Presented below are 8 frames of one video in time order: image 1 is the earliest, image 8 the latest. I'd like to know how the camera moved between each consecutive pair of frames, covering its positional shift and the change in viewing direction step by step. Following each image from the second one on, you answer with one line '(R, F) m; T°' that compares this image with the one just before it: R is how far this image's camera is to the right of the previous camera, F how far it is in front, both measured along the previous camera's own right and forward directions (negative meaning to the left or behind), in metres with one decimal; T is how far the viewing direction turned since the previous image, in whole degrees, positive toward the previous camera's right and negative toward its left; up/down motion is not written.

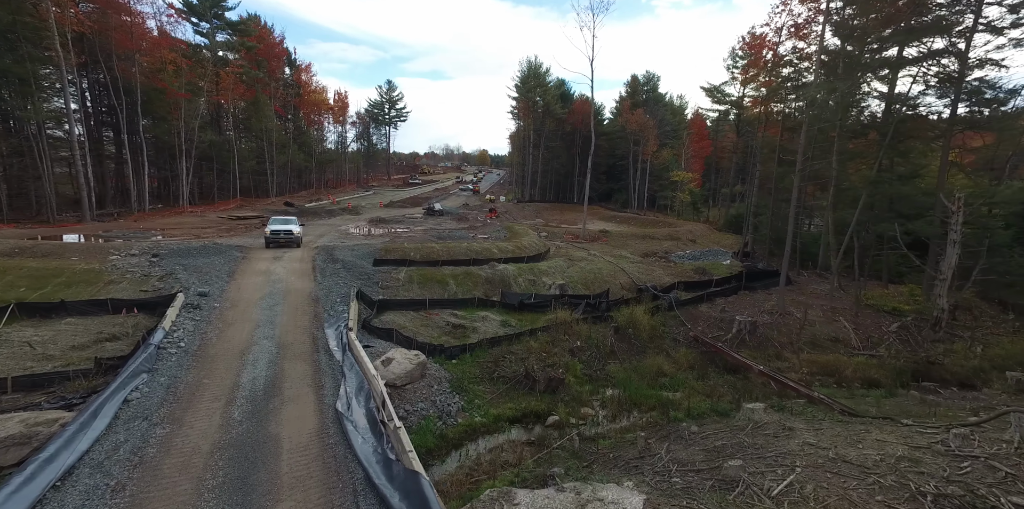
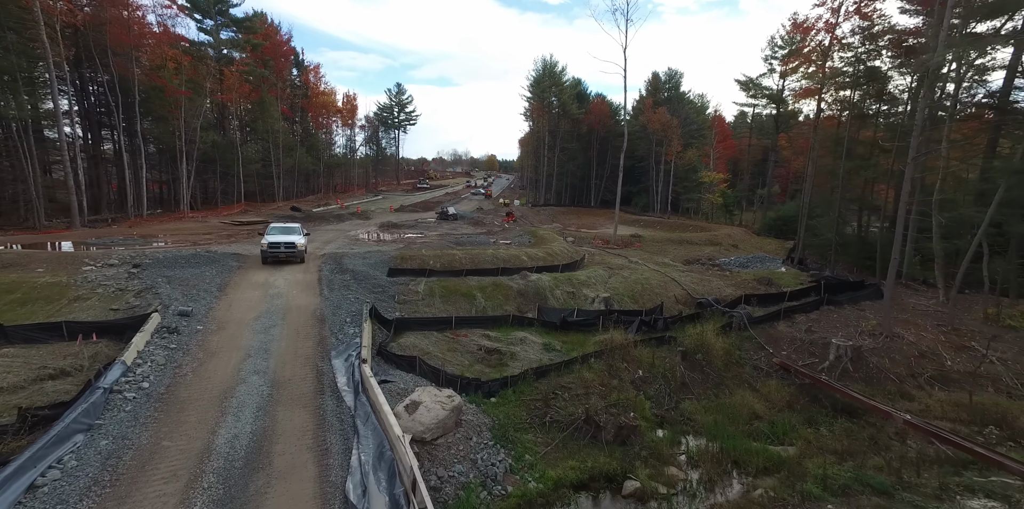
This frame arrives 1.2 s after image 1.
(-1.0, +2.7) m; -1°
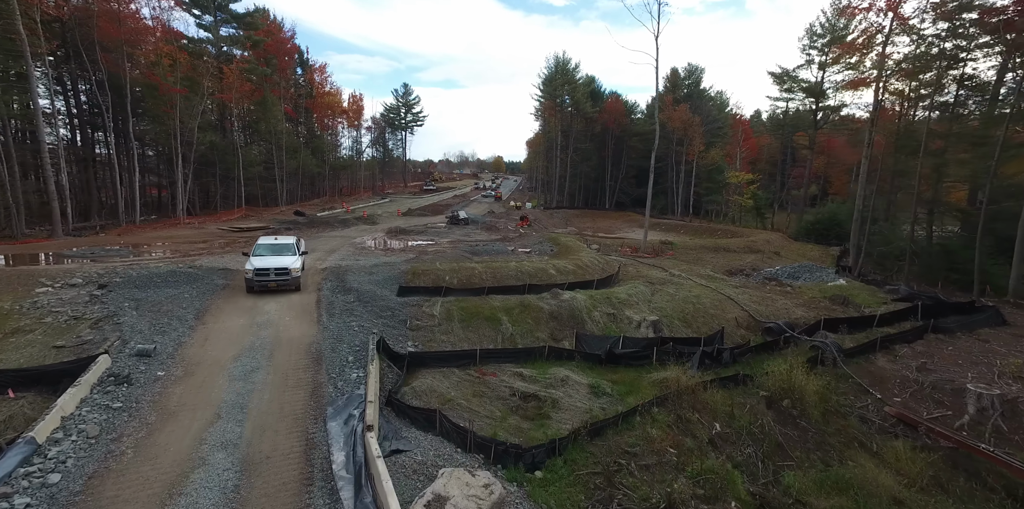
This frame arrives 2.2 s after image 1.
(-0.8, +2.6) m; -1°
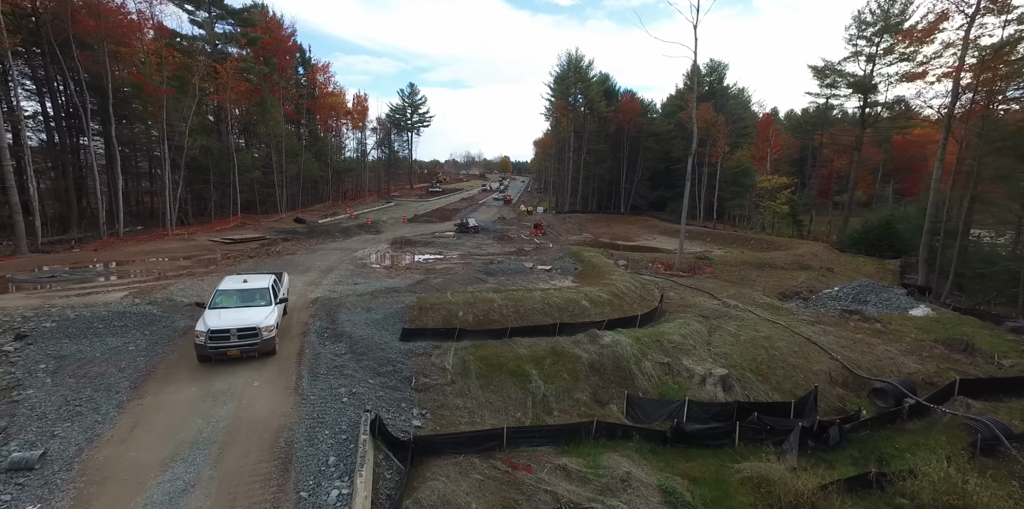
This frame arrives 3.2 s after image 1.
(-0.6, +3.0) m; -1°
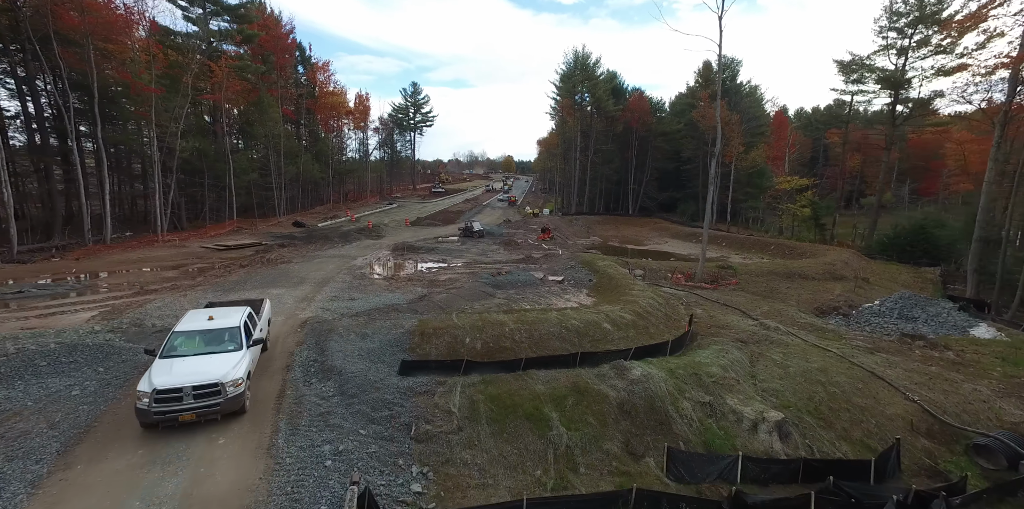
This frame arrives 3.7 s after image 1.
(-0.3, +1.7) m; 0°
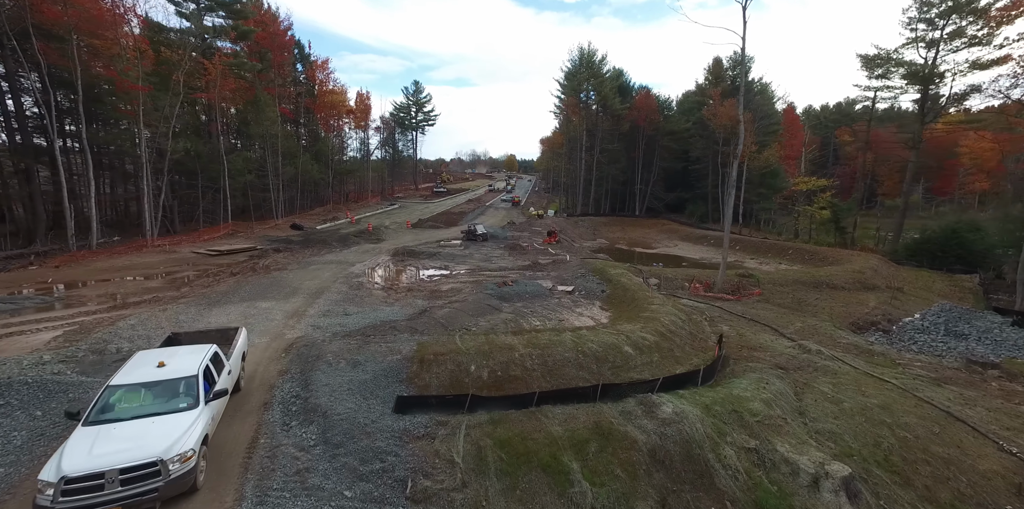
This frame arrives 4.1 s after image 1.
(-0.2, +1.5) m; 0°
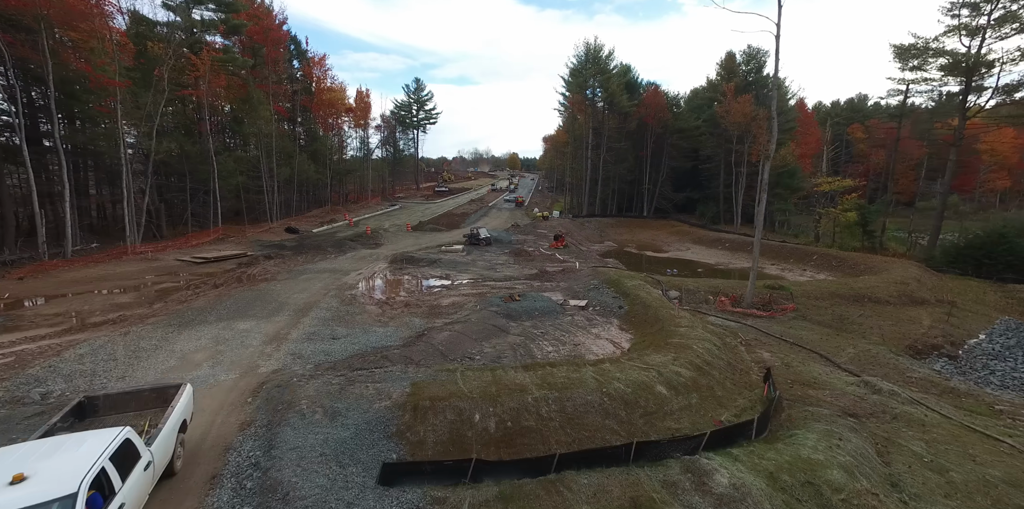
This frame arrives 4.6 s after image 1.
(-0.2, +2.1) m; 0°
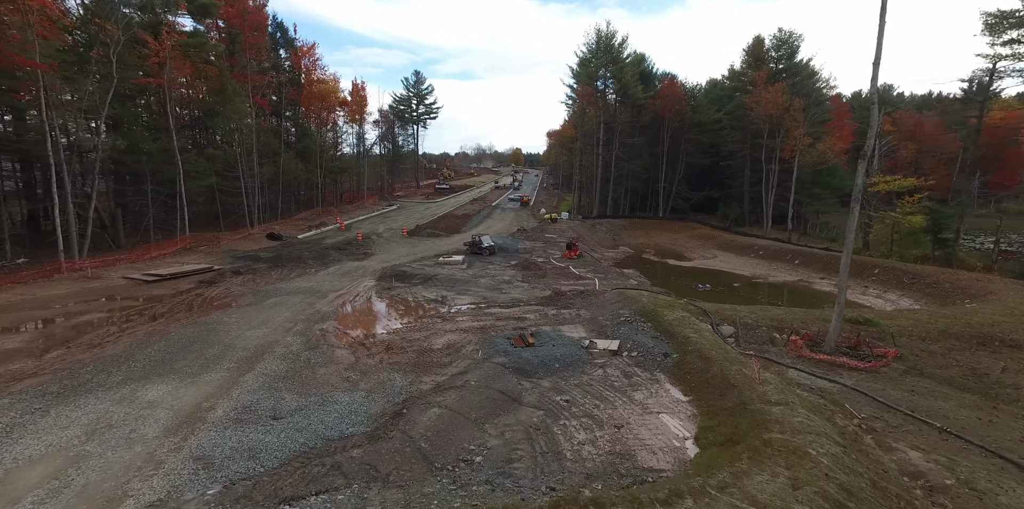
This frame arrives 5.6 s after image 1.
(-0.3, +4.7) m; 0°
